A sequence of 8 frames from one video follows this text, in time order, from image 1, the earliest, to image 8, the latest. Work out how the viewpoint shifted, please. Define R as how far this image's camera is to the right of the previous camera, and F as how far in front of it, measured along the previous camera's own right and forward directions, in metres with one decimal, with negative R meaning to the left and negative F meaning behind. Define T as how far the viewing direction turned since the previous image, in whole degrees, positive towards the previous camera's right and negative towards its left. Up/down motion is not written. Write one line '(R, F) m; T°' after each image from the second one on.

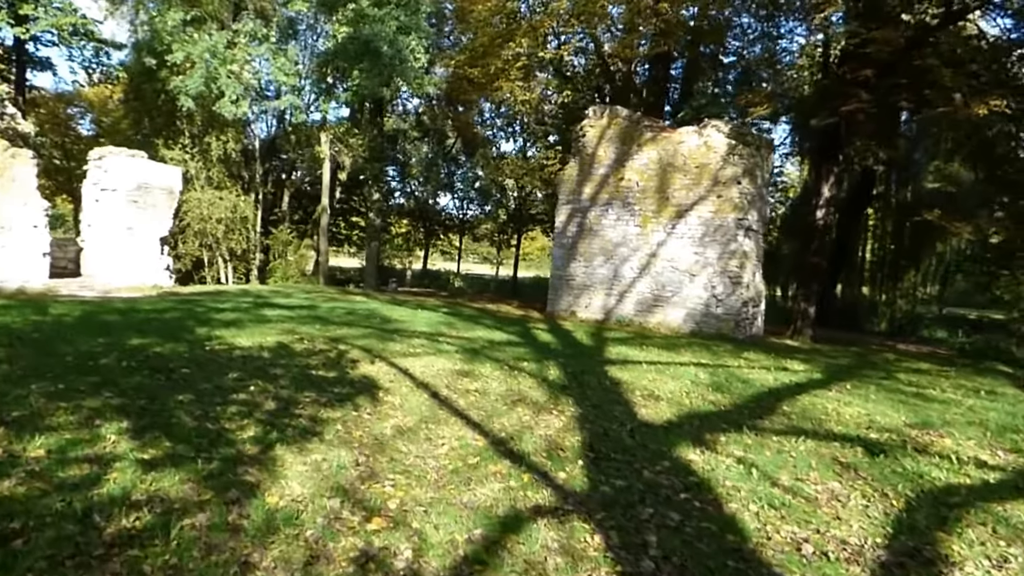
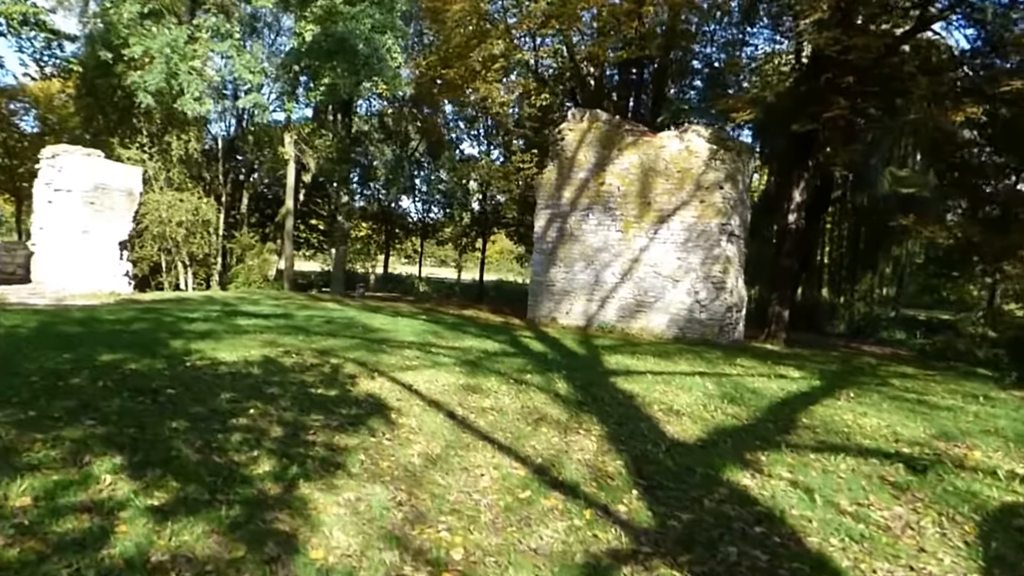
(-0.6, +0.4) m; +4°
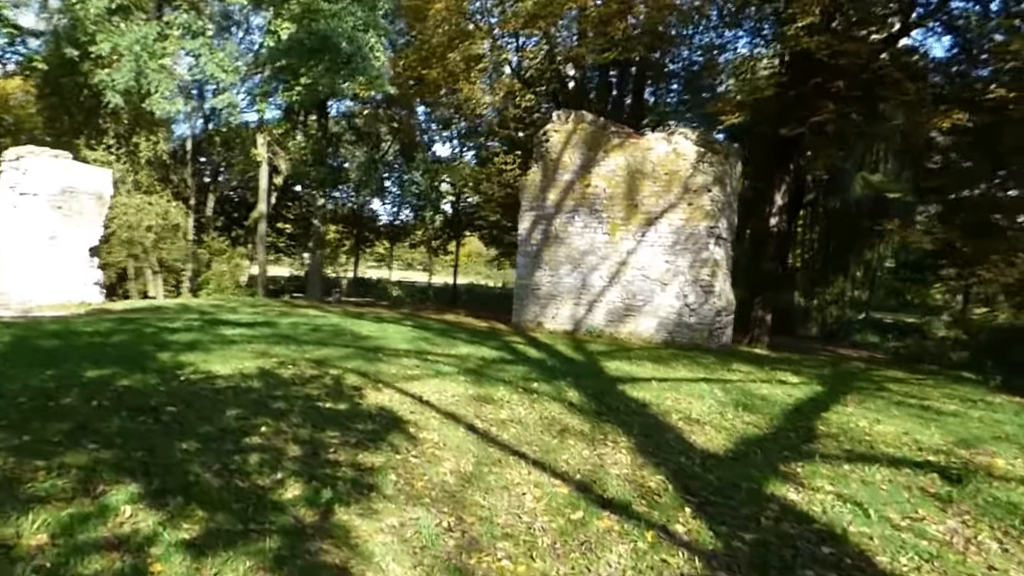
(-0.5, +0.2) m; +3°
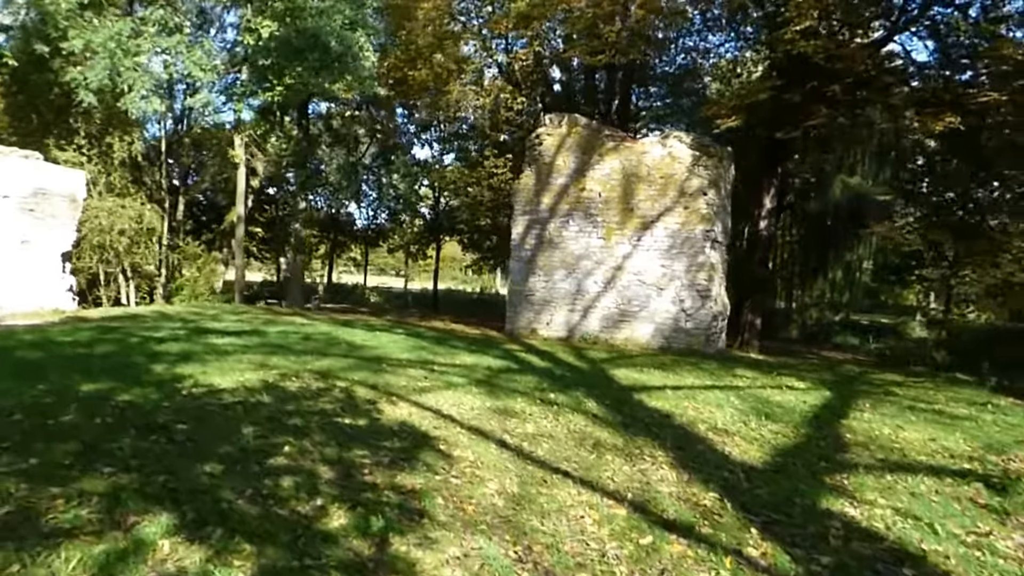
(-0.5, +0.2) m; +3°
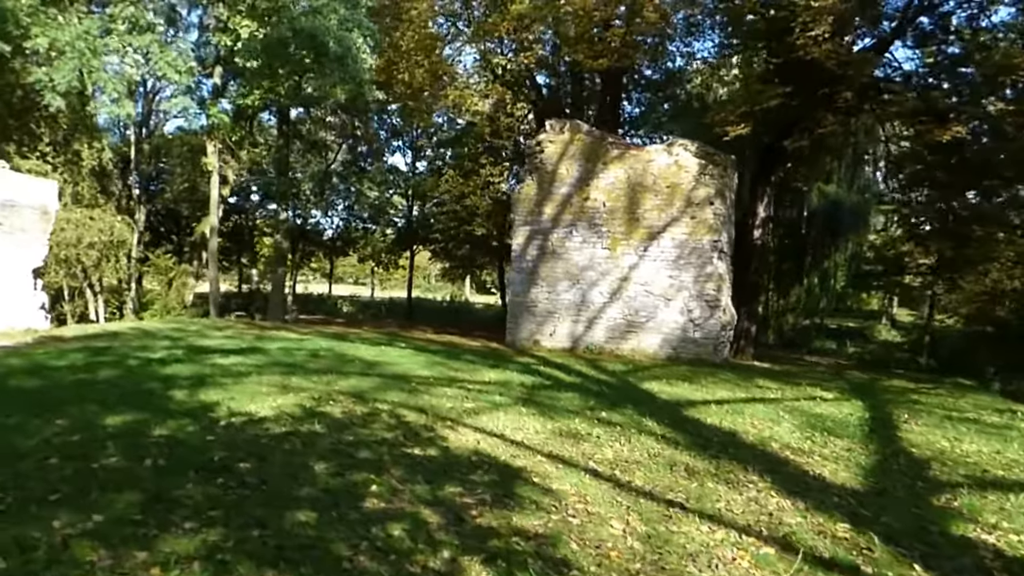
(-1.0, +0.4) m; +4°
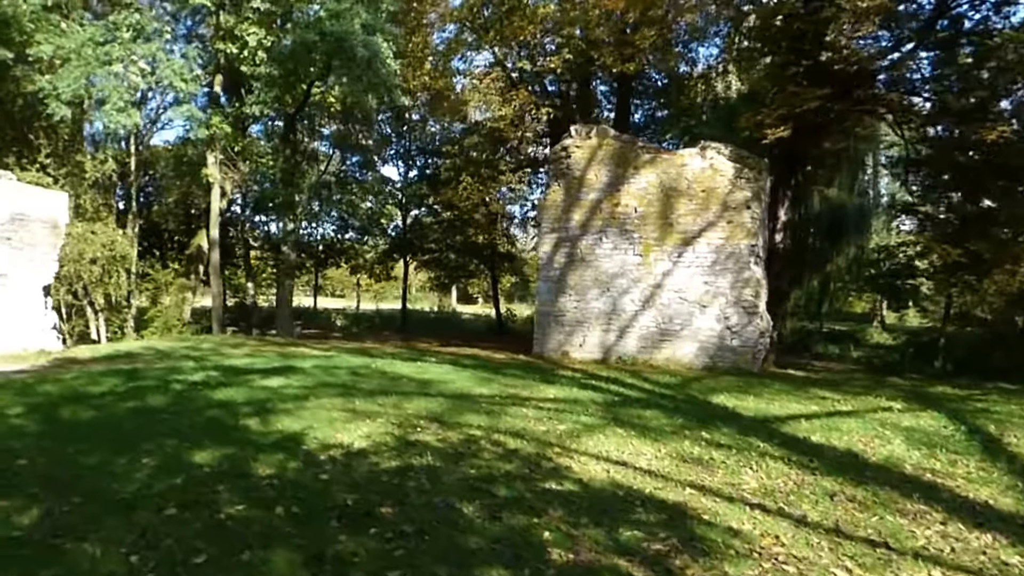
(-1.3, +0.5) m; +2°
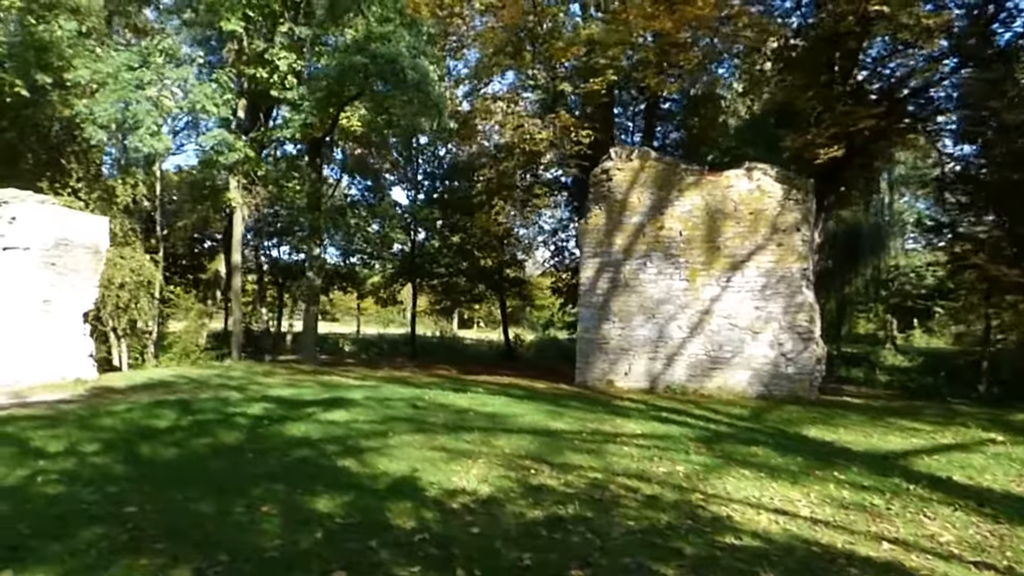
(-1.3, +0.6) m; +1°
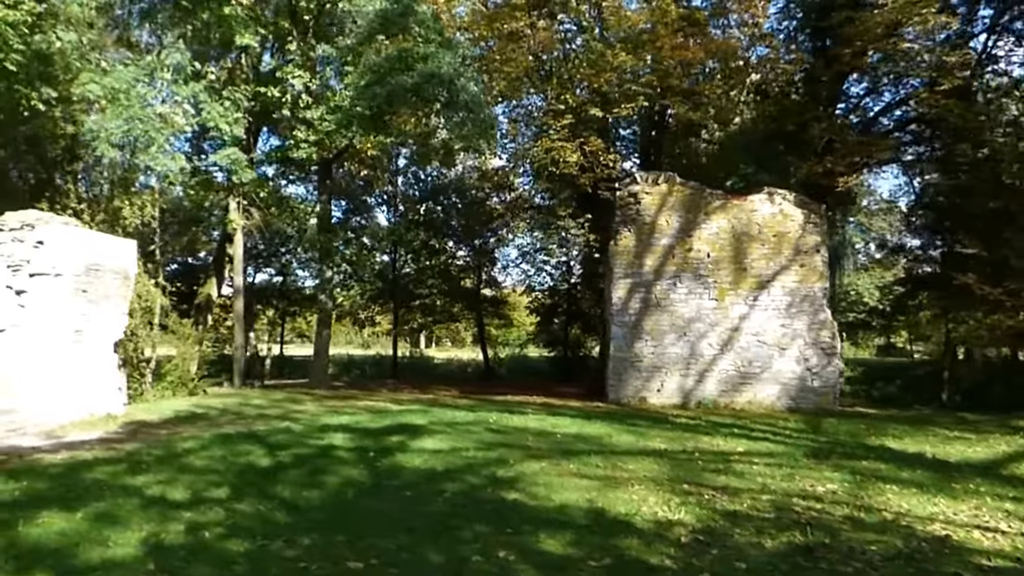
(-2.2, +0.2) m; +5°
